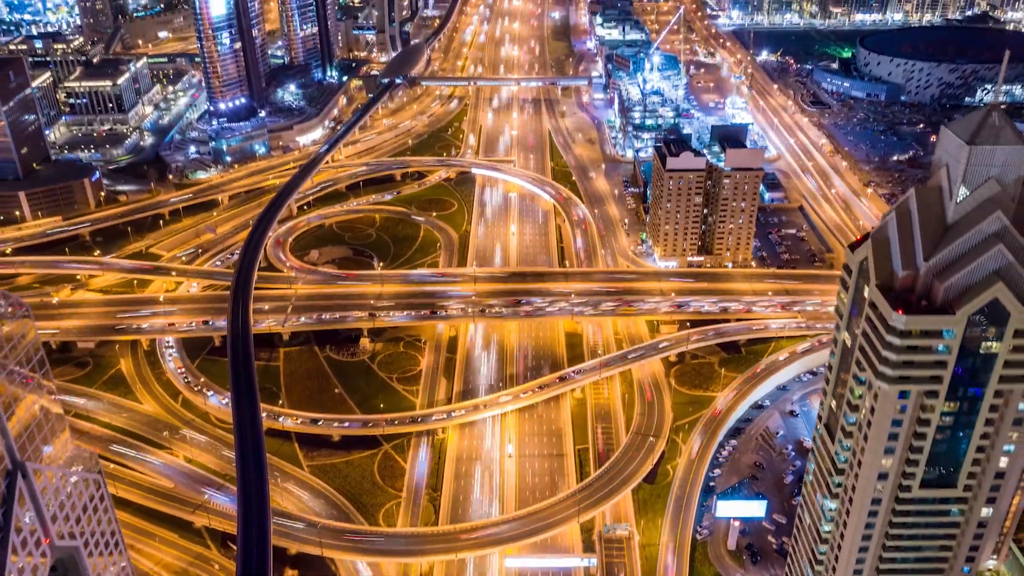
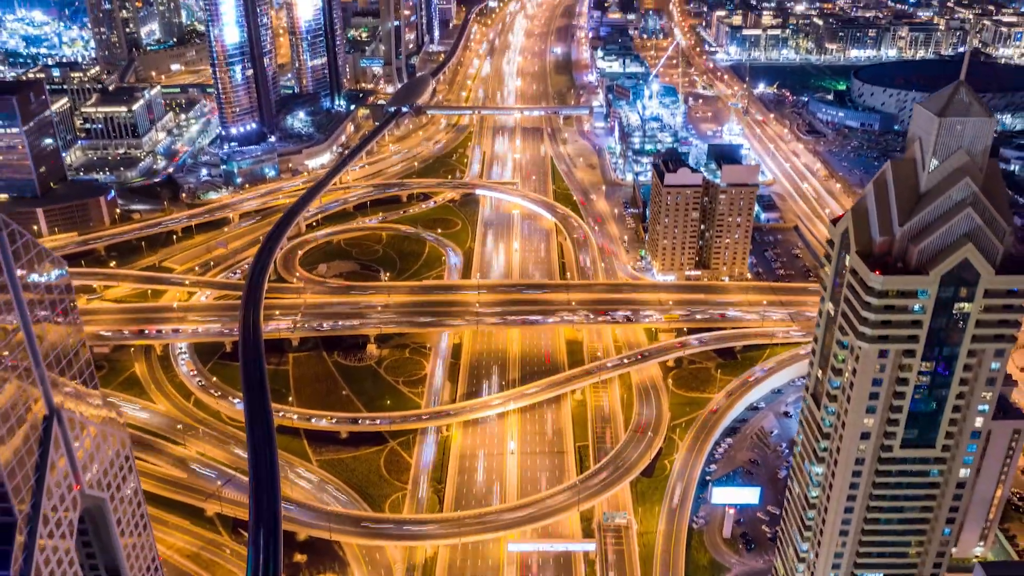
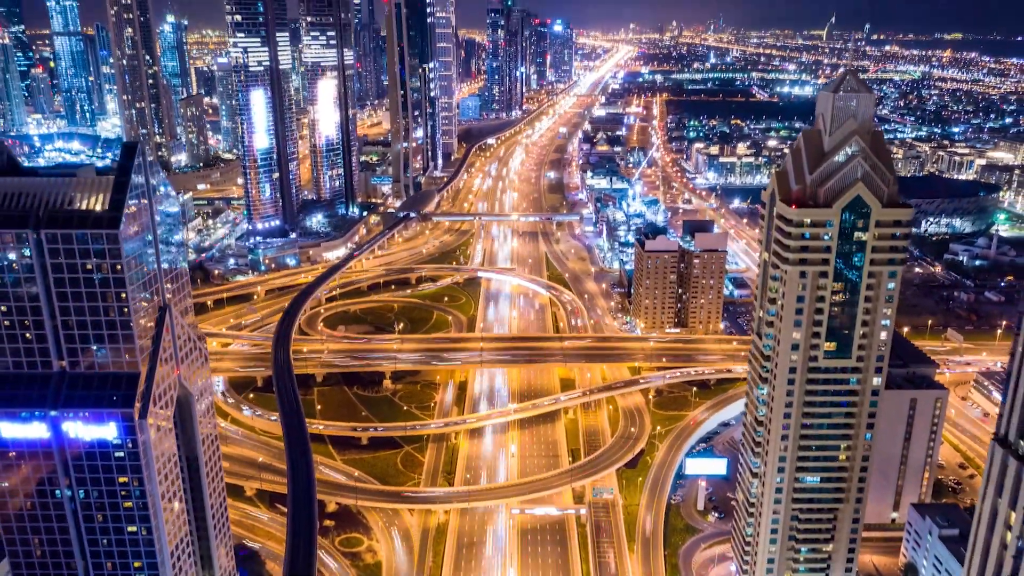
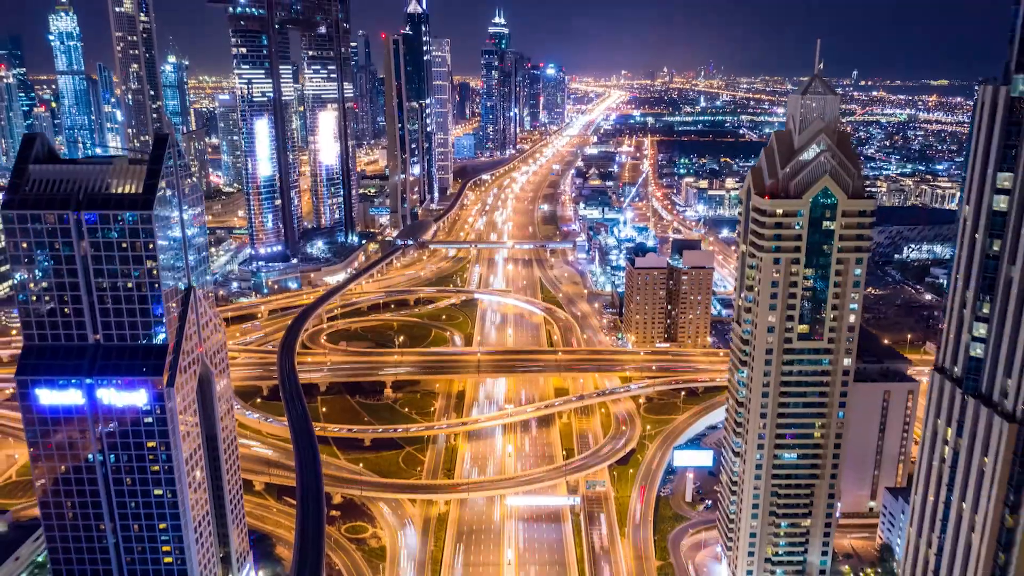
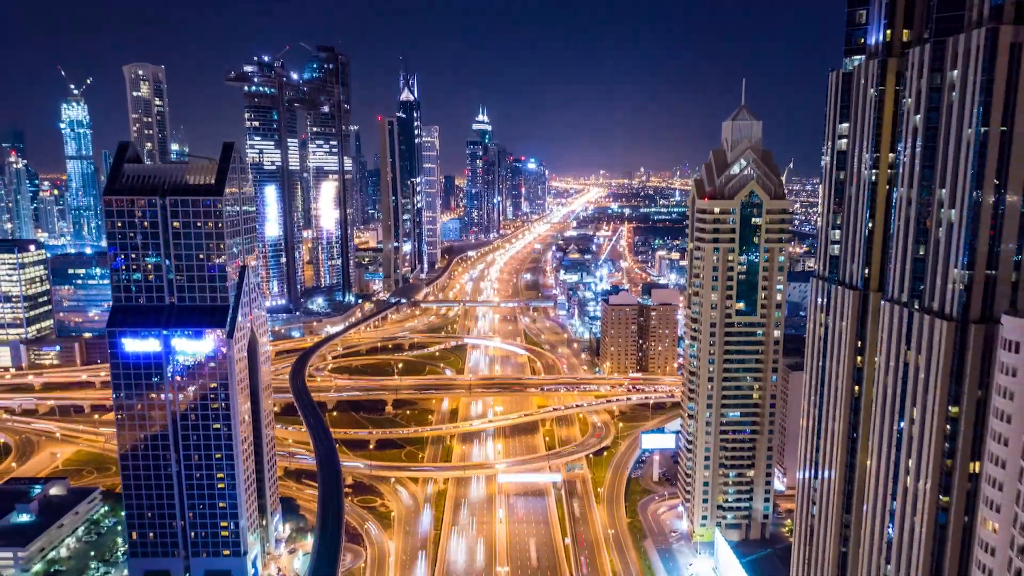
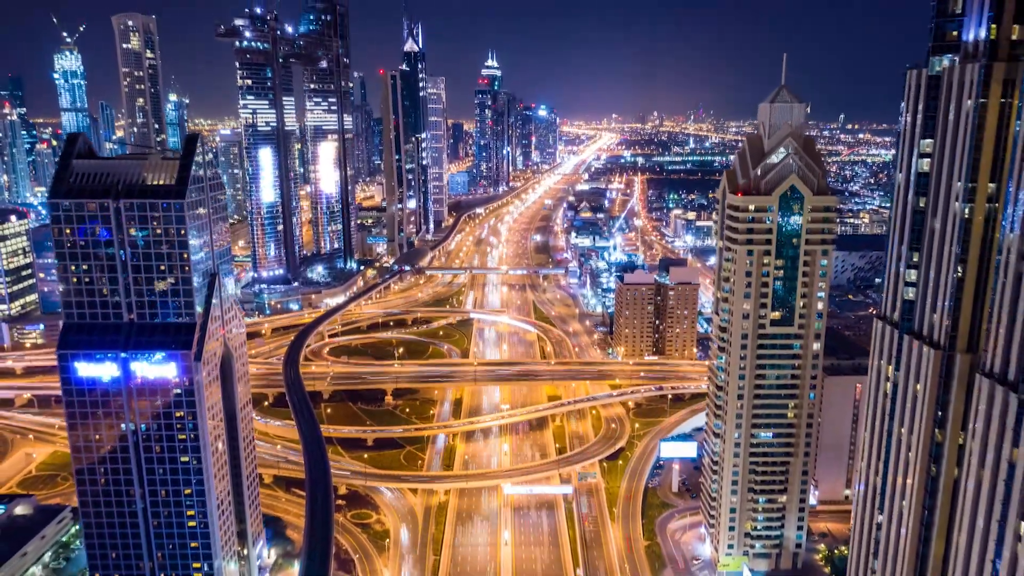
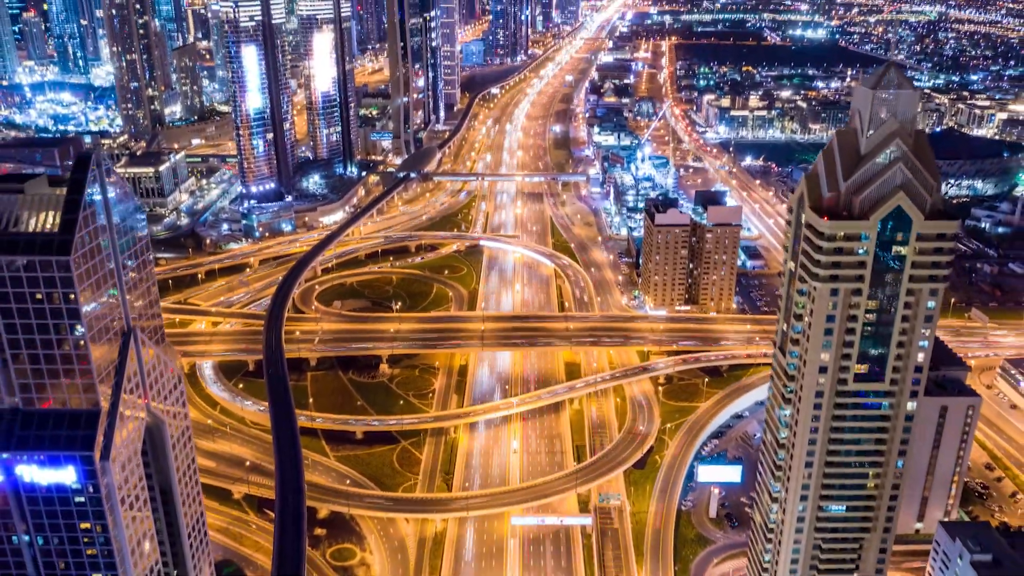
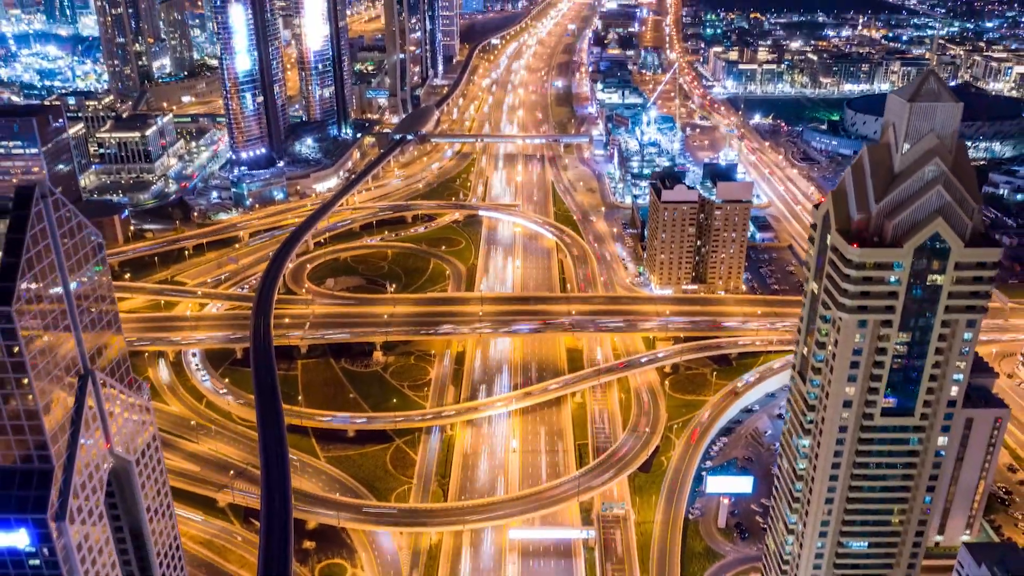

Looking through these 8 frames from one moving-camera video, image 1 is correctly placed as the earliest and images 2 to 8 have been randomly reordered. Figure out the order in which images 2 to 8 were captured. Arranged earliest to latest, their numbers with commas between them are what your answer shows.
2, 8, 7, 3, 4, 6, 5
